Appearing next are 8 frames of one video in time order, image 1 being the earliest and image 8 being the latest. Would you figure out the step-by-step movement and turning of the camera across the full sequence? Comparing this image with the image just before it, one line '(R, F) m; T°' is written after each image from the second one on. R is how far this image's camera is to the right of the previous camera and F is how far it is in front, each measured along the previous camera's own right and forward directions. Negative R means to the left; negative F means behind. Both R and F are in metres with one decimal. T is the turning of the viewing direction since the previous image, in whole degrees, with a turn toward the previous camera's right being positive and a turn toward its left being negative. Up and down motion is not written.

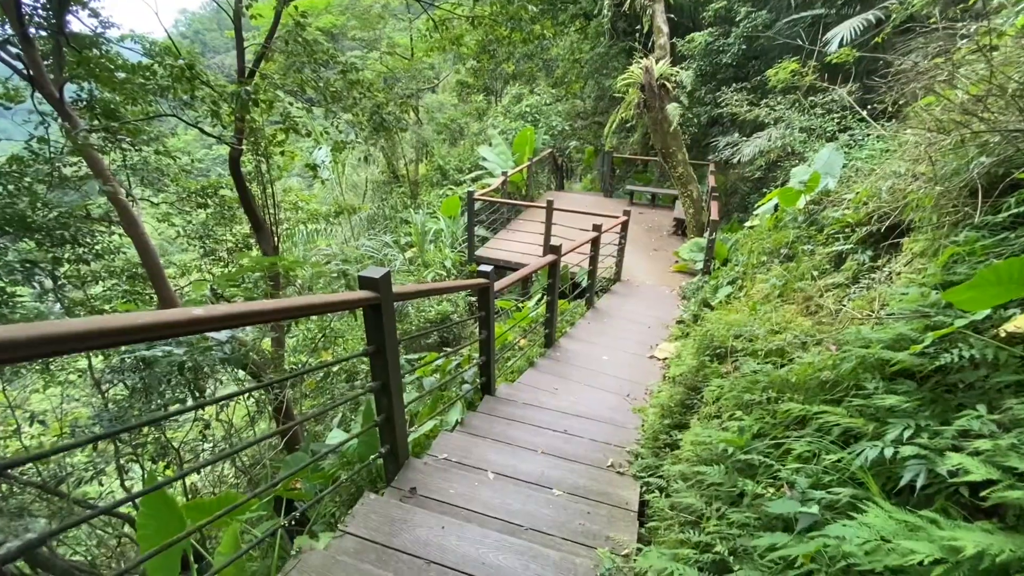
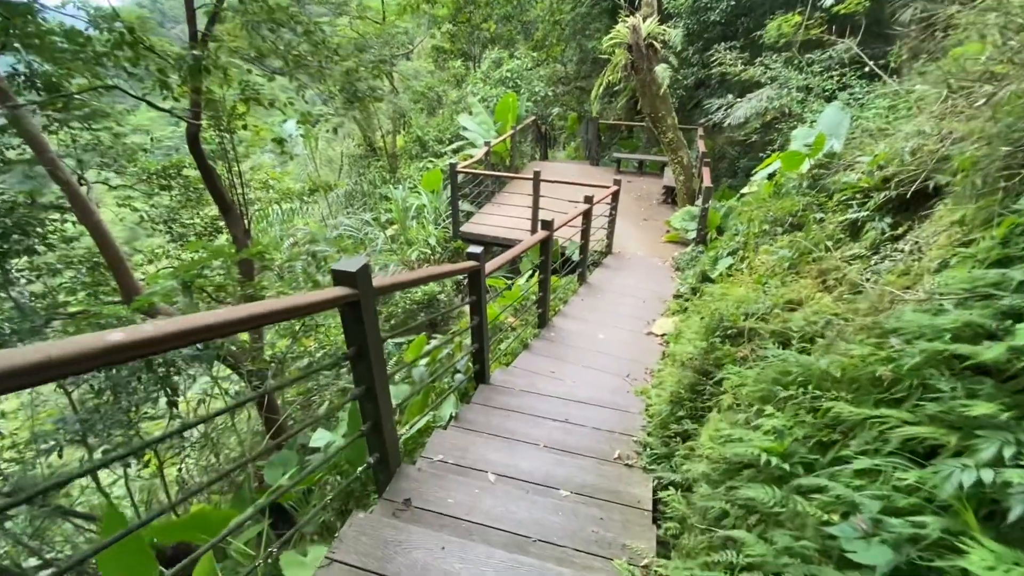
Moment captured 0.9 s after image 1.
(0.0, +0.2) m; +2°
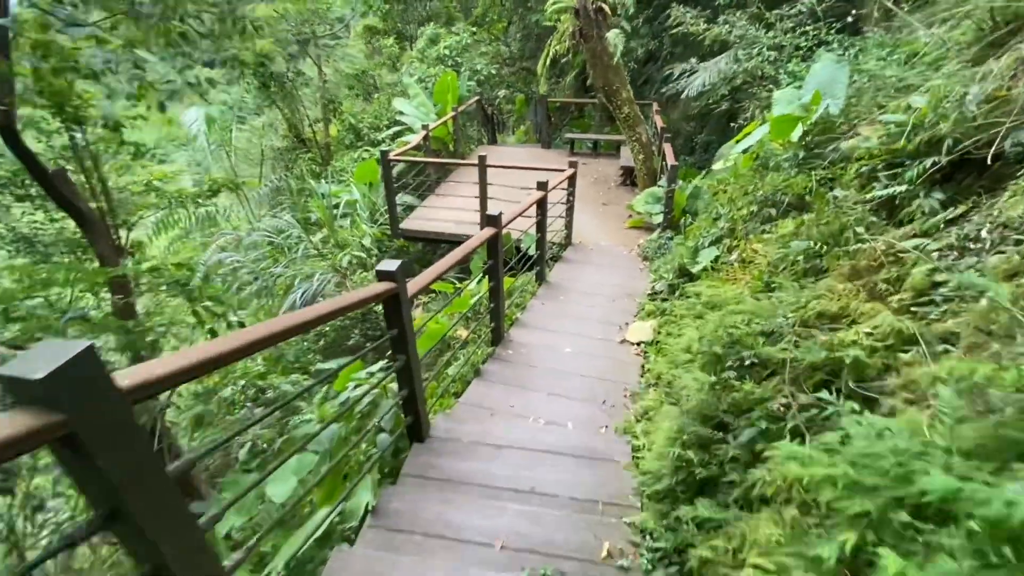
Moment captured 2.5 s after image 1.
(+0.1, +0.7) m; +5°
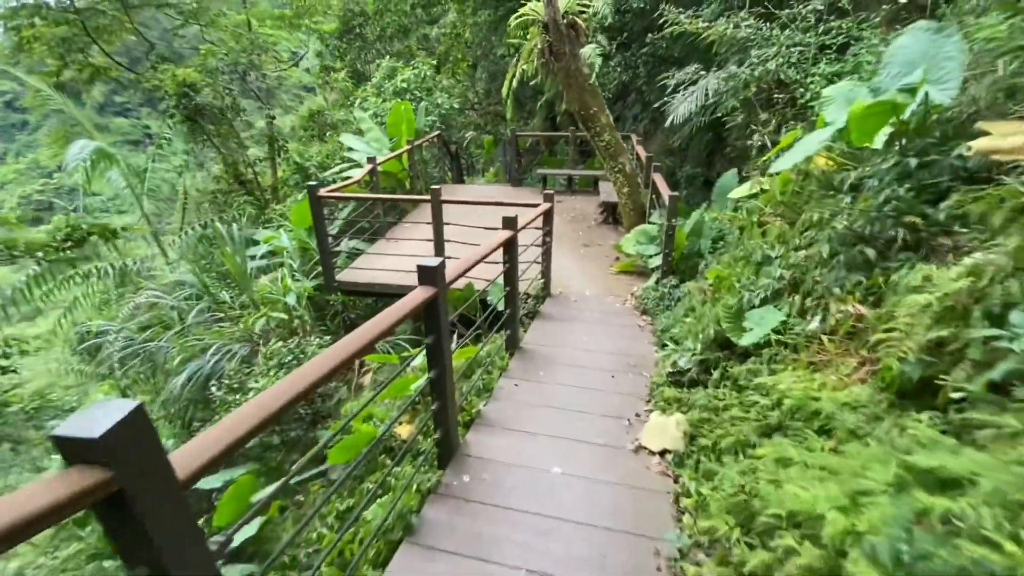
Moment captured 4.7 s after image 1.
(+0.1, +1.1) m; +3°
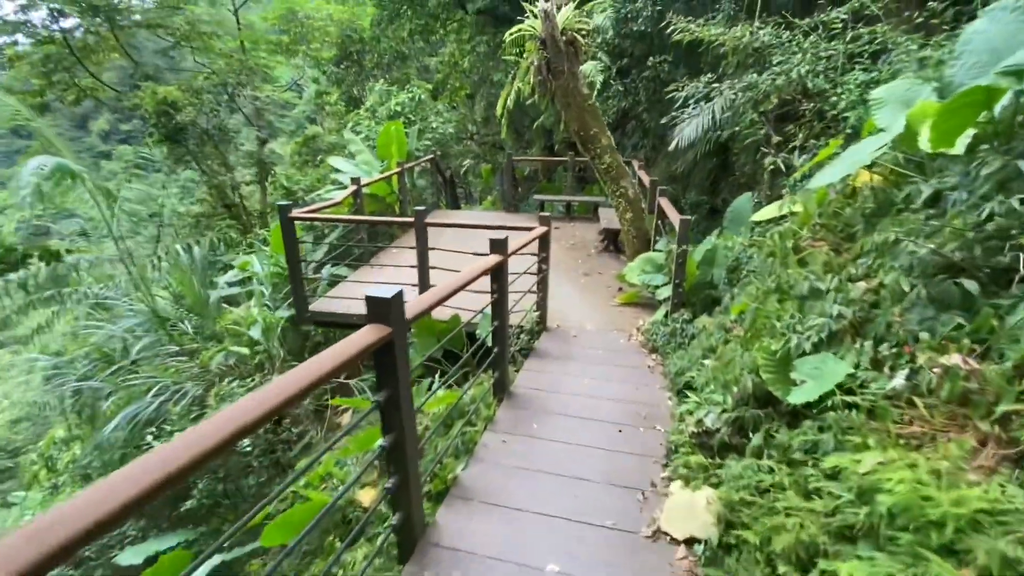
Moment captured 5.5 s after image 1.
(0.0, +0.4) m; 0°
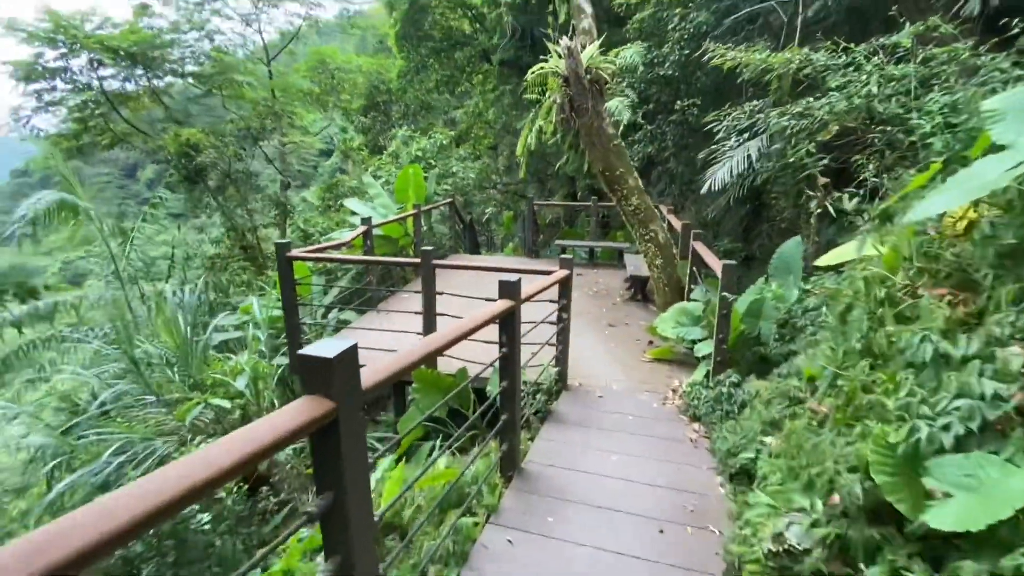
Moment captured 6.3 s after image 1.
(0.0, +0.4) m; -3°
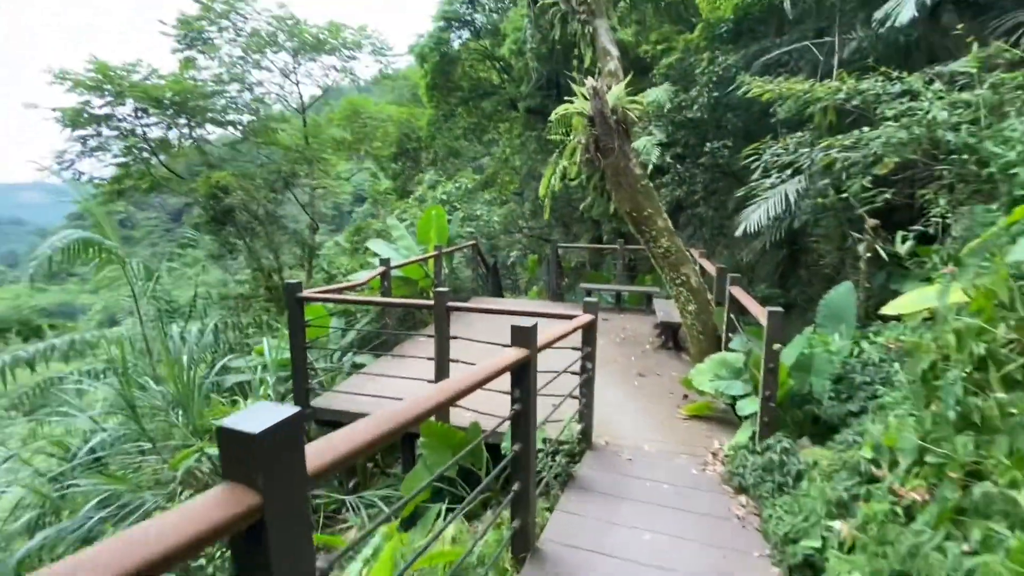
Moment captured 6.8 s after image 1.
(0.0, +0.2) m; -3°
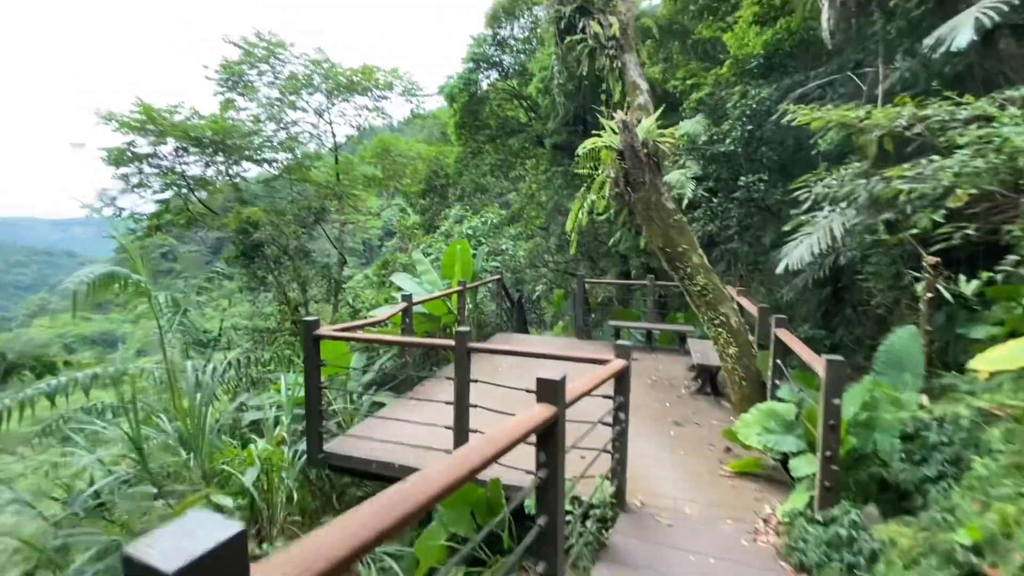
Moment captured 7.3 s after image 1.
(0.0, +0.2) m; -3°
